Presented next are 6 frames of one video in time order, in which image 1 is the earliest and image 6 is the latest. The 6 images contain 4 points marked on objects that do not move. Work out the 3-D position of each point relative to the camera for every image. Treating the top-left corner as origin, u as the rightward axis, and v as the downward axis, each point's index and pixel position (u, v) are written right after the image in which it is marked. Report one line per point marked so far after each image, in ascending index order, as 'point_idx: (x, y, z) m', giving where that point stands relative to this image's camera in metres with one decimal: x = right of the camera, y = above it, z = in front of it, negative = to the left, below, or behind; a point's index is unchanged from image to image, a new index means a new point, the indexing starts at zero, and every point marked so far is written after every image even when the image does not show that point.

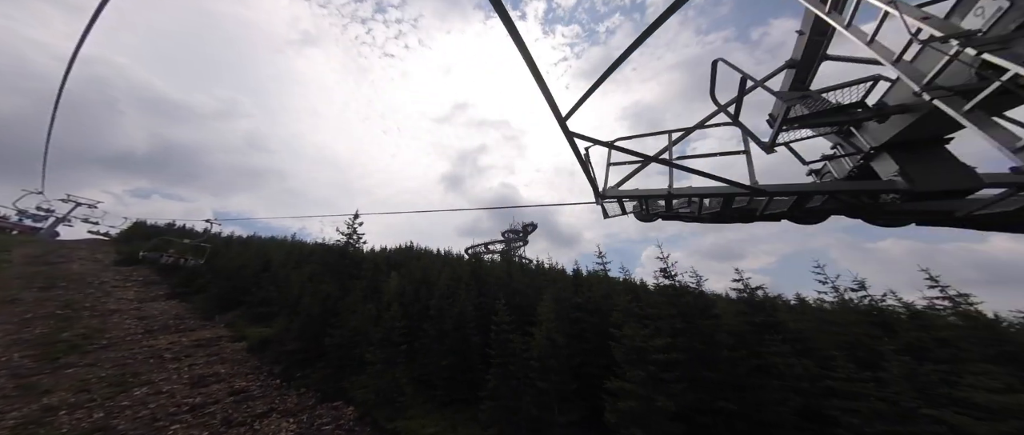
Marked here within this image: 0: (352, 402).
0: (-5.5, -6.6, +11.2) m
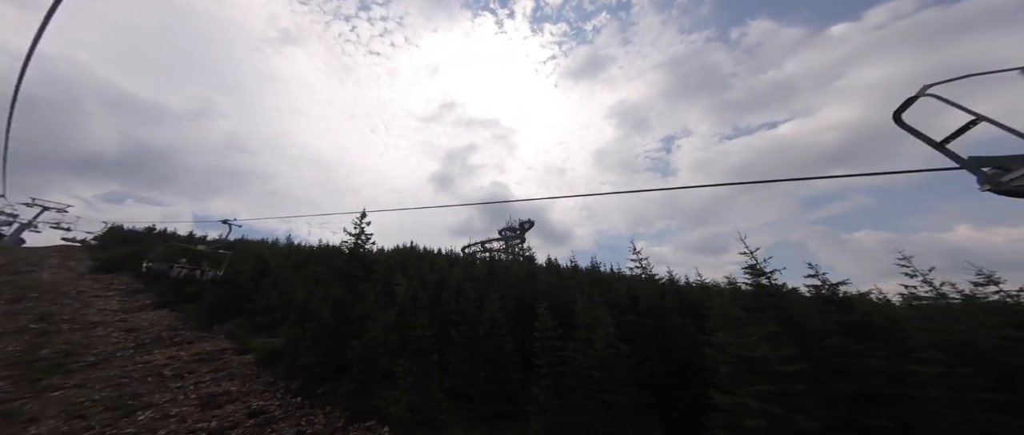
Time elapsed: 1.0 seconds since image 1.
0: (-4.1, -6.6, +10.3) m
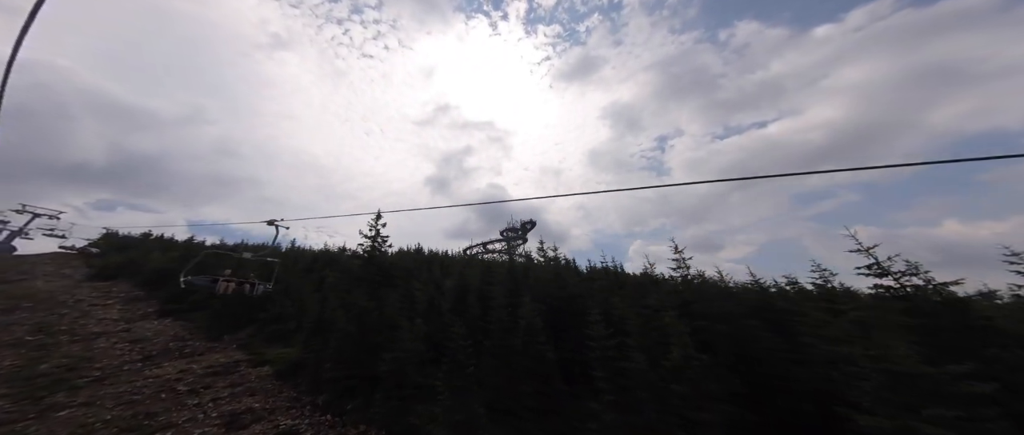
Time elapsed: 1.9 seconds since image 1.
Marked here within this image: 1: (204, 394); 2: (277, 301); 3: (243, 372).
0: (-2.6, -6.6, +9.5) m
1: (-11.0, -6.3, +11.3) m
2: (-14.2, -5.0, +19.1) m
3: (-11.4, -6.5, +13.4) m
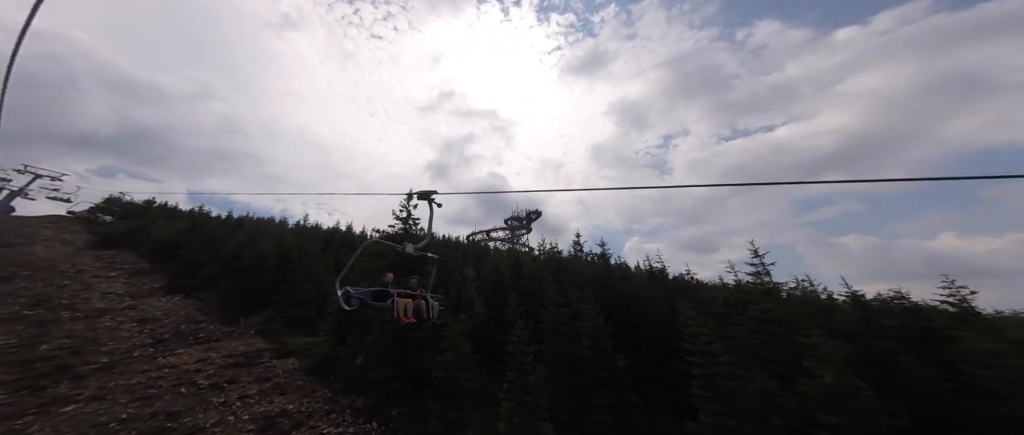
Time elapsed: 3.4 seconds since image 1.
0: (-0.7, -6.2, +8.3) m
1: (-9.1, -5.5, +10.1) m
2: (-12.1, -3.8, +17.8) m
3: (-9.5, -5.6, +12.2) m
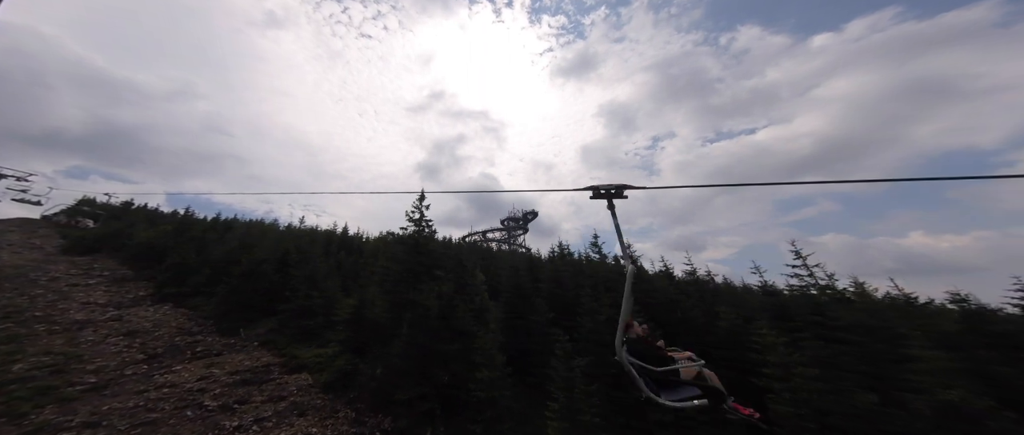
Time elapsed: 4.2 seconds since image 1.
0: (+0.6, -6.3, +7.5) m
1: (-7.8, -5.6, +9.1) m
2: (-11.1, -4.0, +16.8) m
3: (-8.3, -5.7, +11.2) m
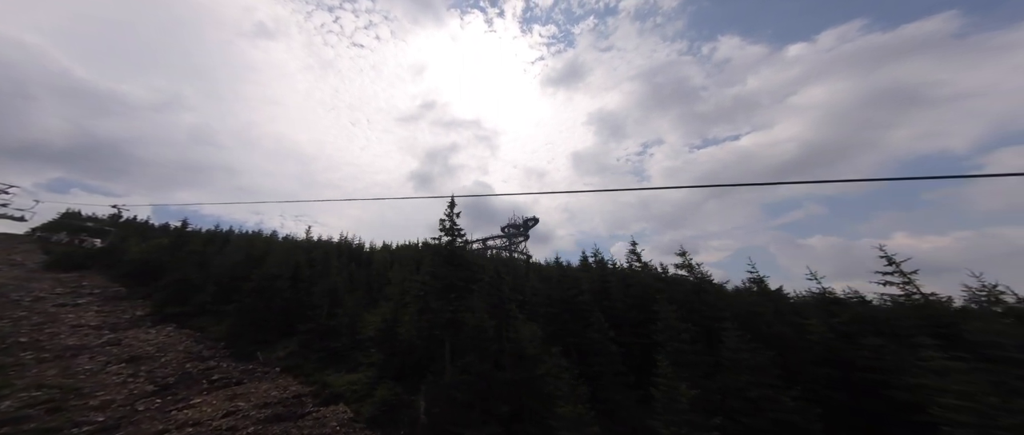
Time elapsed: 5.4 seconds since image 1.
0: (+2.9, -6.4, +6.3) m
1: (-5.6, -5.9, +7.7) m
2: (-9.1, -4.5, +15.4) m
3: (-6.1, -6.1, +9.8) m
